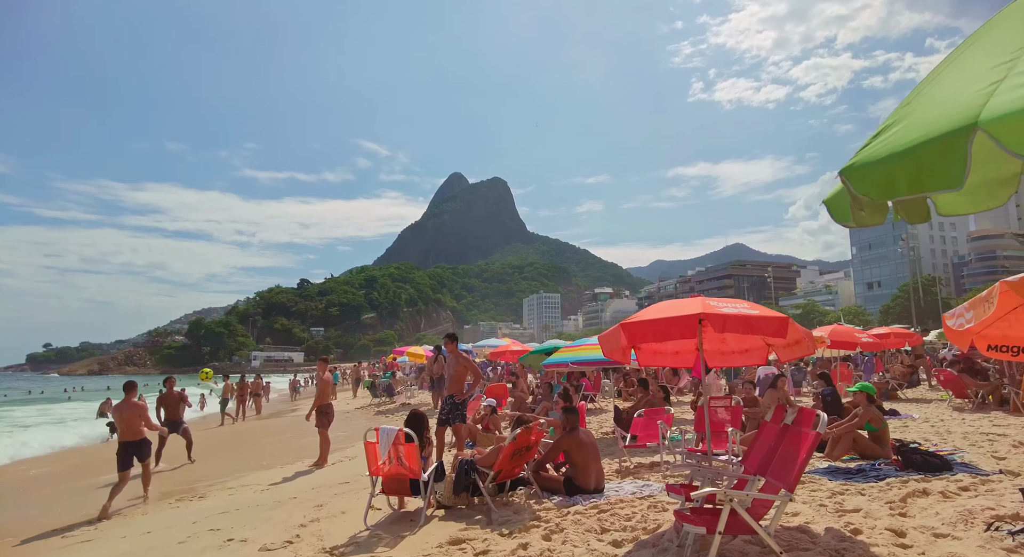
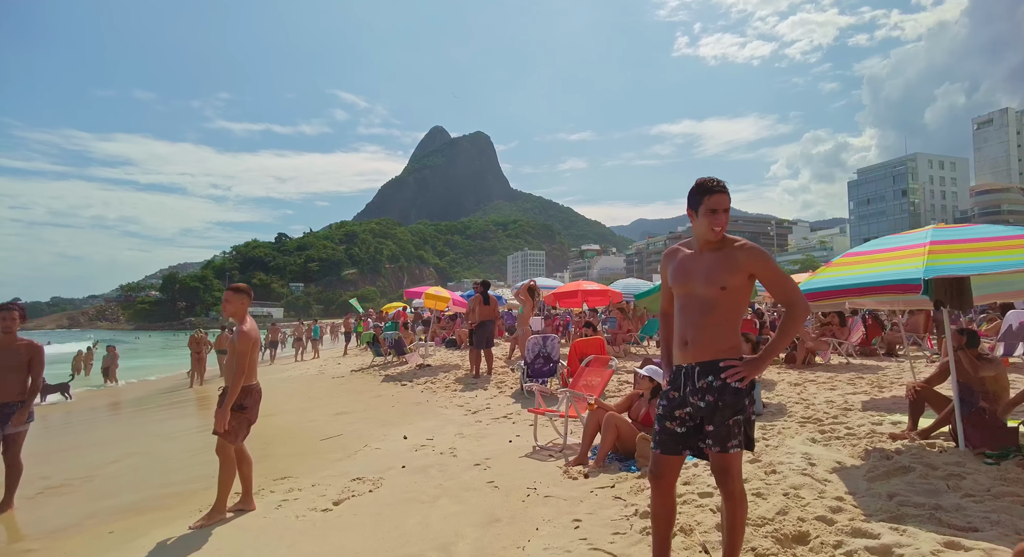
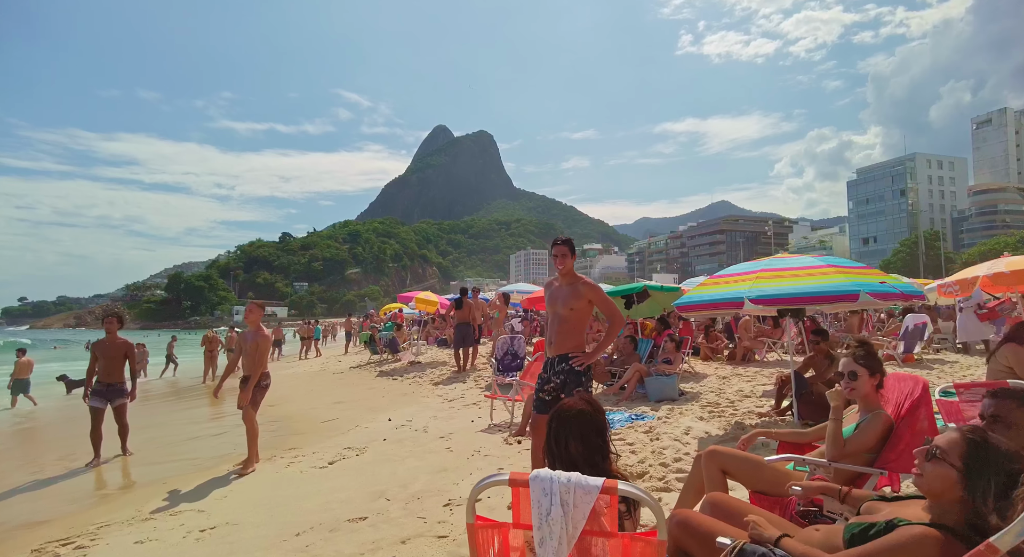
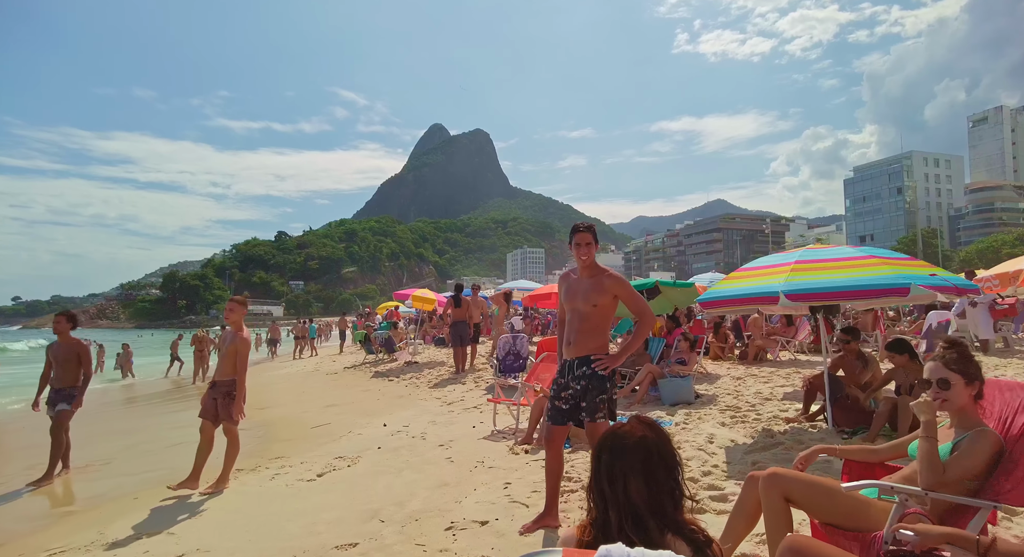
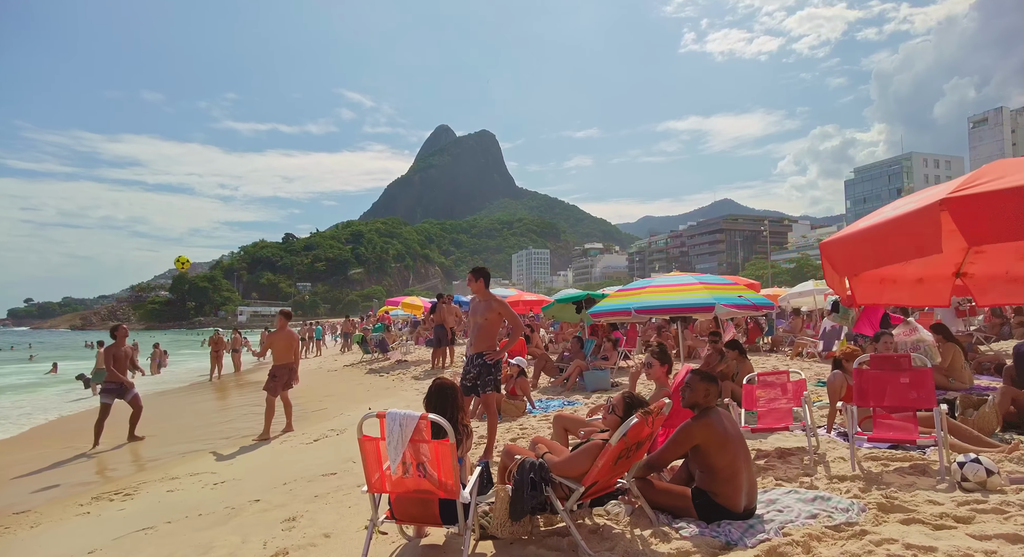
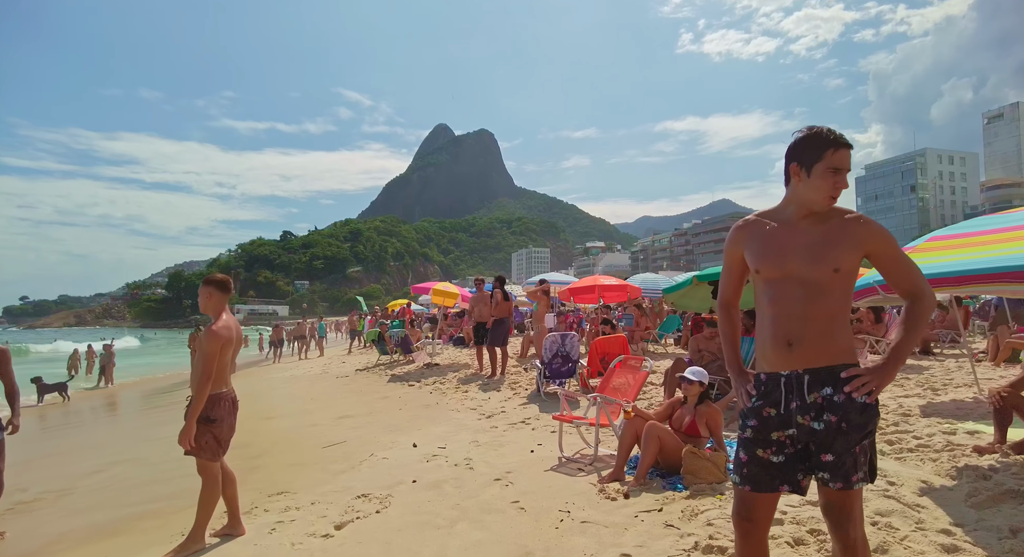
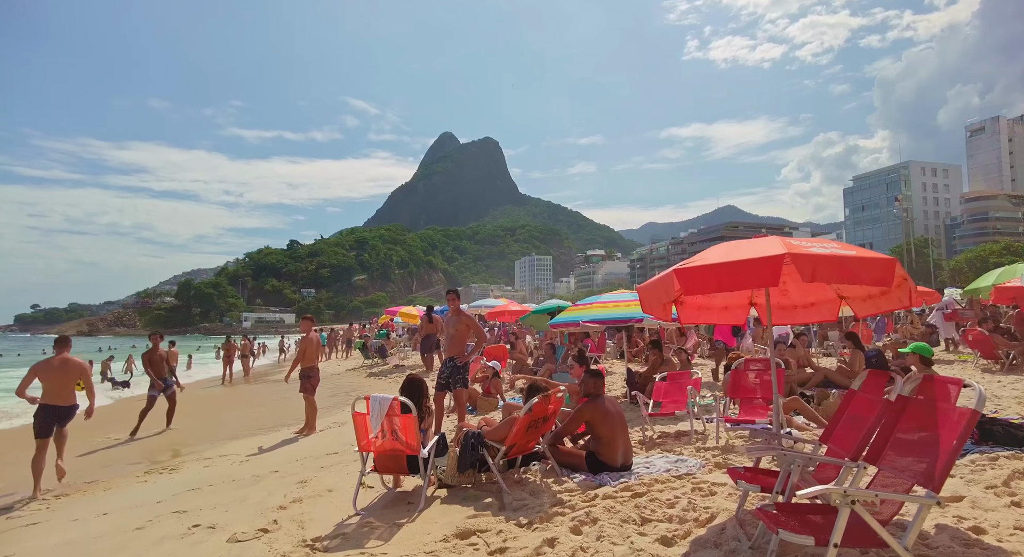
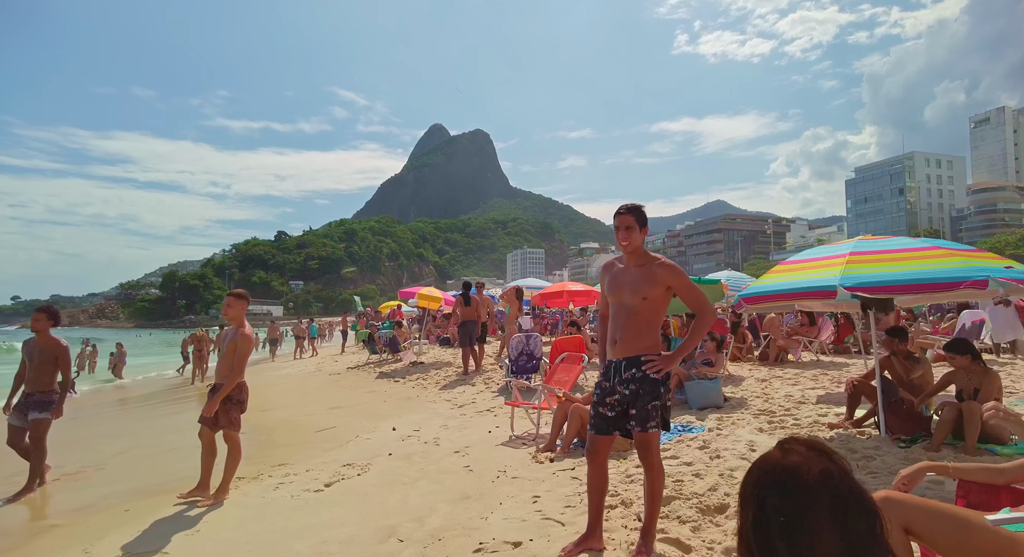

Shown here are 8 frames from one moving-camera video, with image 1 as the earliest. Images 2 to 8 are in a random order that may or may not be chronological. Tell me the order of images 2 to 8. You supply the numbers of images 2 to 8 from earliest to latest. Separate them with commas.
7, 5, 3, 4, 8, 2, 6
